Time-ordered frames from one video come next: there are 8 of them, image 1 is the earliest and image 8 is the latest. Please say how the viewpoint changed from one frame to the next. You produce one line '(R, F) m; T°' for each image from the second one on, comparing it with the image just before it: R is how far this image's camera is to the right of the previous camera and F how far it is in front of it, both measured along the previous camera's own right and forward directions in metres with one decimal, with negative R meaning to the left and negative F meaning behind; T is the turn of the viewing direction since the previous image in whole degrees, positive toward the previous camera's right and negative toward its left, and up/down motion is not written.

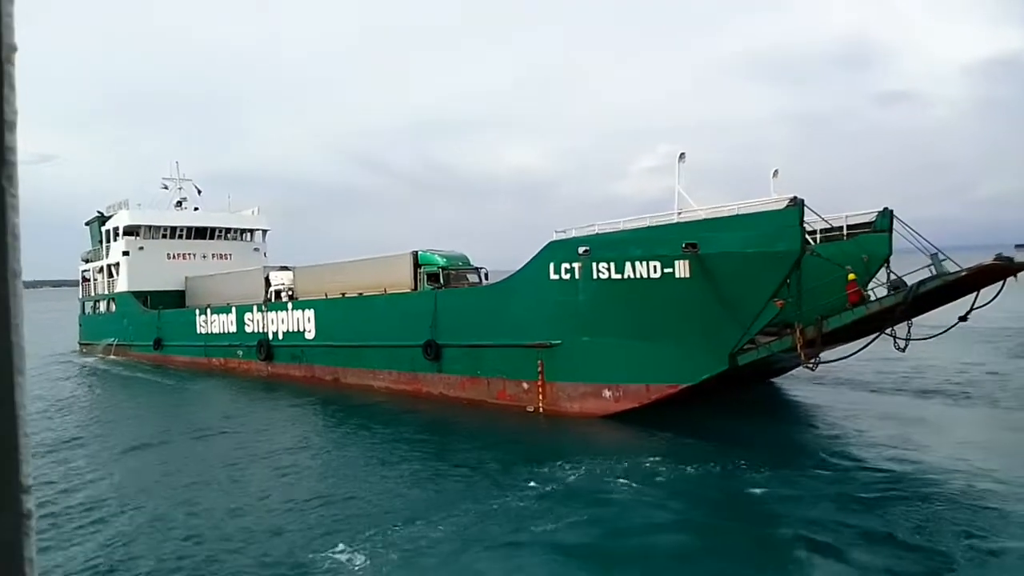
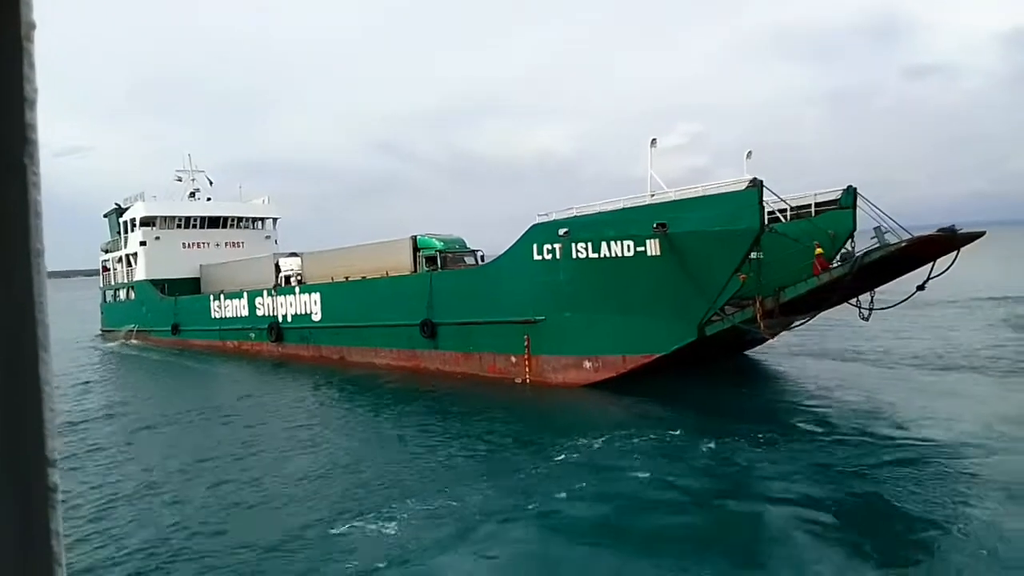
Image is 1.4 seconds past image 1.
(+0.3, -0.4) m; -1°
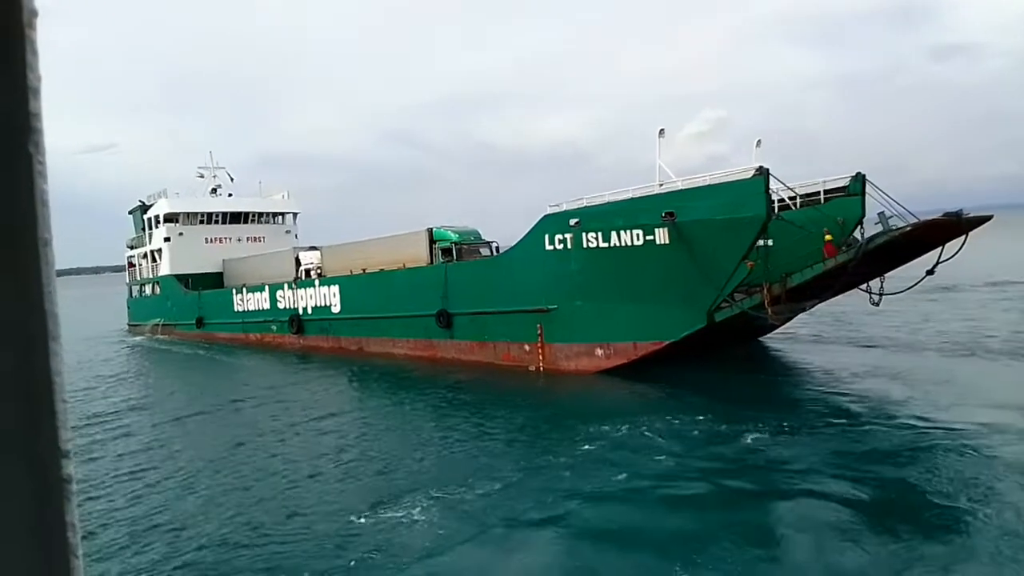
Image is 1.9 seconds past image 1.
(0.0, -0.2) m; -2°
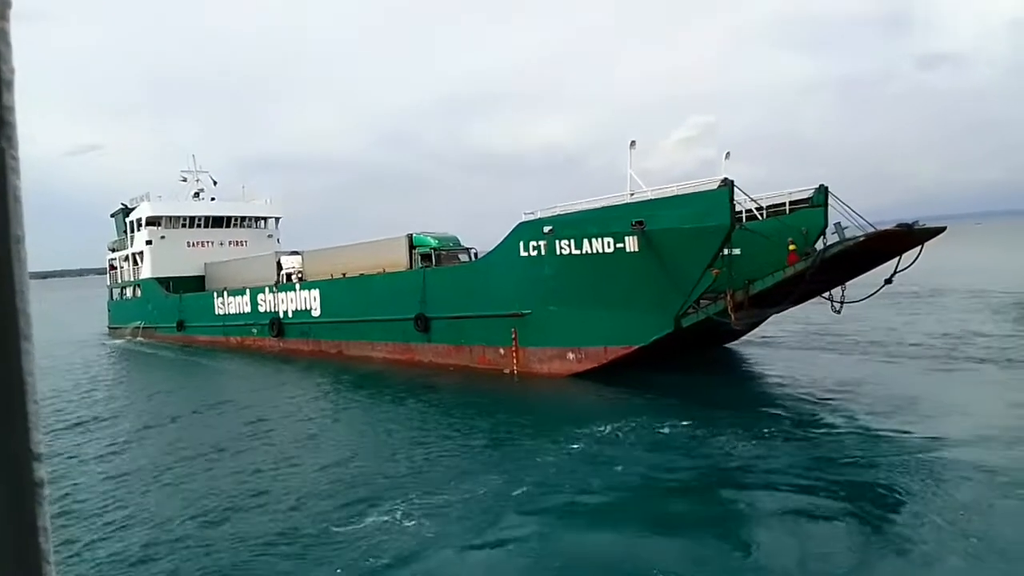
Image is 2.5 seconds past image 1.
(+0.1, -0.2) m; +1°
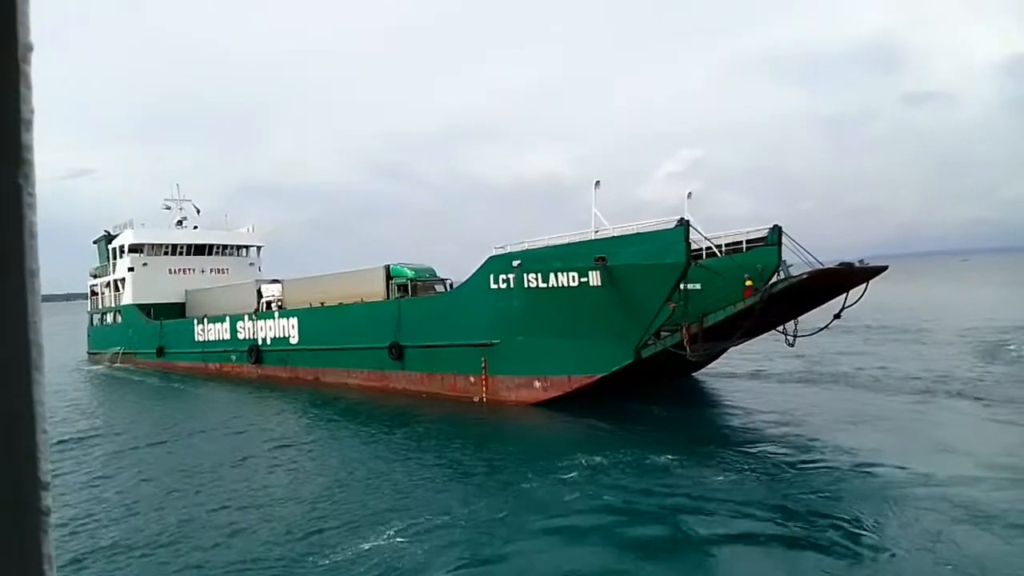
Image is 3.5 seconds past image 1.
(+0.2, -0.3) m; +1°
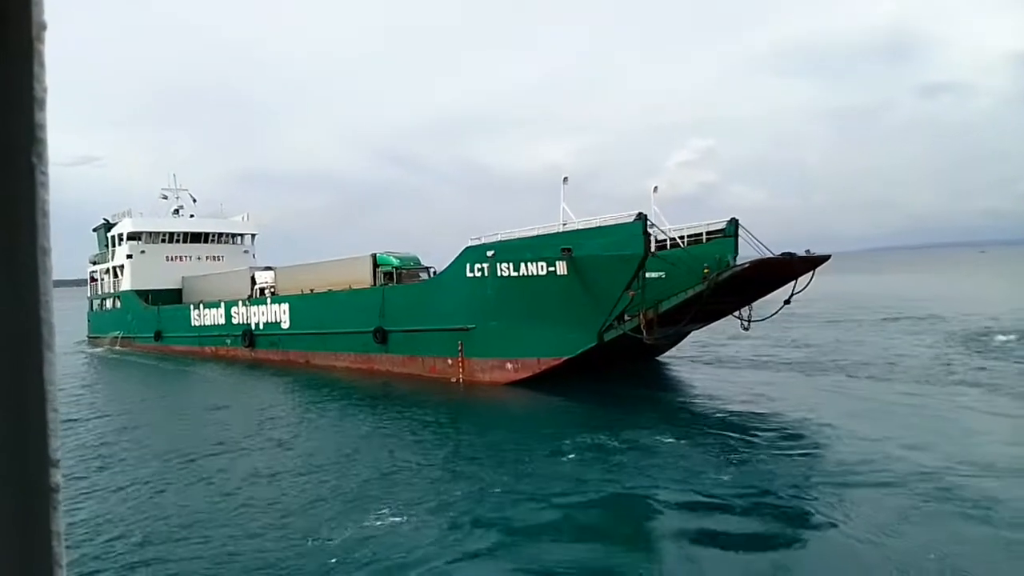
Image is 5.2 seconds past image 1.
(+0.3, -0.5) m; 0°
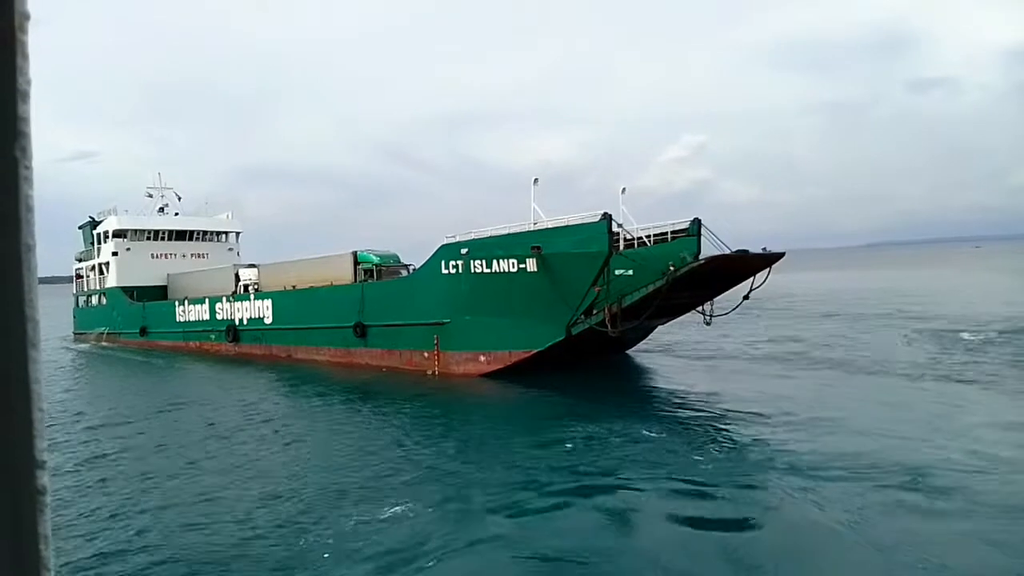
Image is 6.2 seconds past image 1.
(+0.2, -0.3) m; +1°
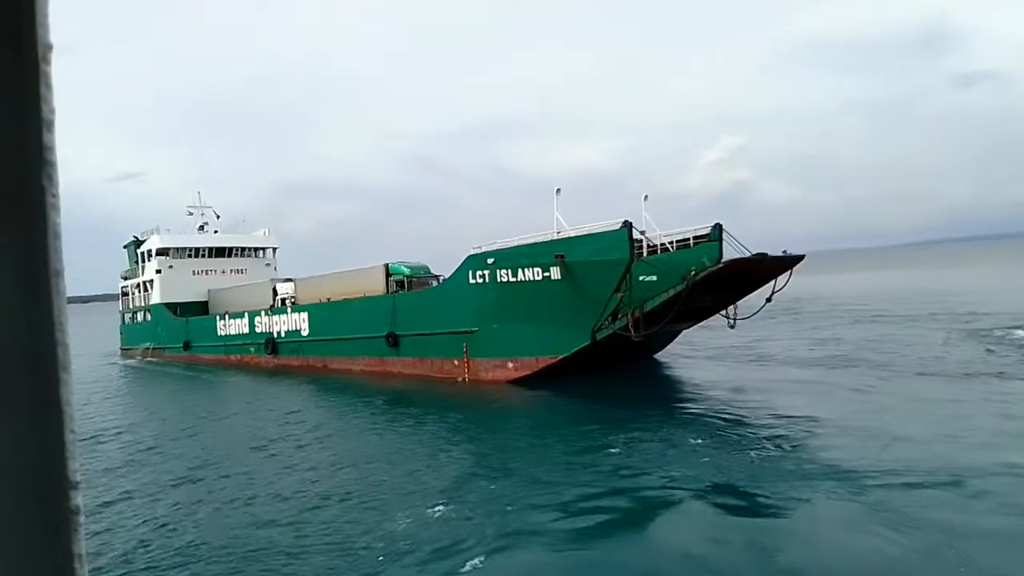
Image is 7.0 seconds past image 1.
(0.0, -0.2) m; -3°
